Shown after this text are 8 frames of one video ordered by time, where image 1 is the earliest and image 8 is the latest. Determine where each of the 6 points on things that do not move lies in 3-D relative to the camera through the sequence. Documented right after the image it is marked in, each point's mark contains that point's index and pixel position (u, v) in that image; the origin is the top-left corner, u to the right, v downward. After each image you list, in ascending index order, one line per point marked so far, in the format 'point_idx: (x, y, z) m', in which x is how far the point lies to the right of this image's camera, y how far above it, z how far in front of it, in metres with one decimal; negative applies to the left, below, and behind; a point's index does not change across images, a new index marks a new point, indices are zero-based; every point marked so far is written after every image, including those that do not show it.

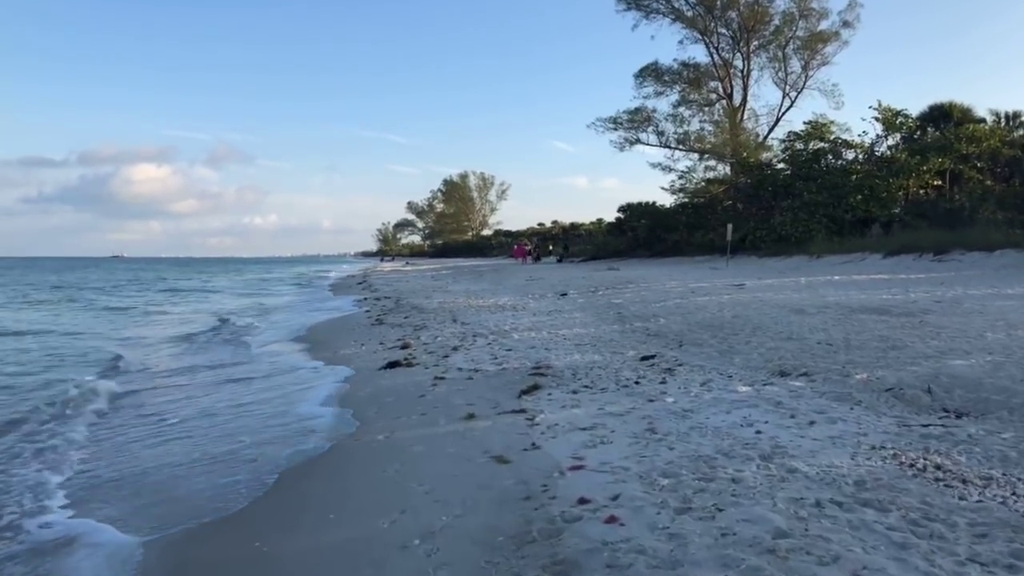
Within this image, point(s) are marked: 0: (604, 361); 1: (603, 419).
0: (+1.0, -0.8, +8.8) m
1: (+0.7, -1.1, +6.3) m
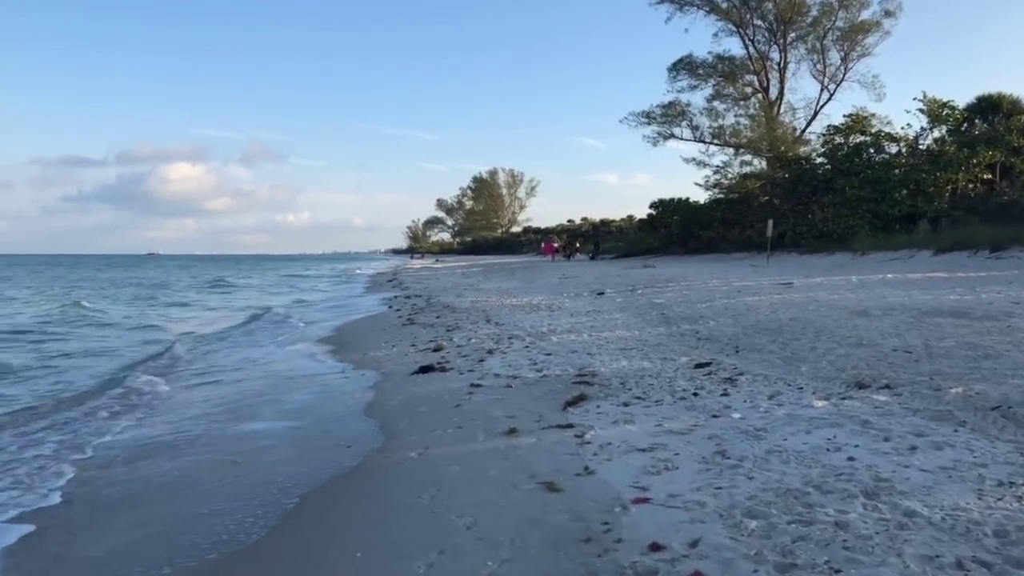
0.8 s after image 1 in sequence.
0: (+1.5, -0.8, +8.1) m
1: (+1.1, -1.1, +5.6) m
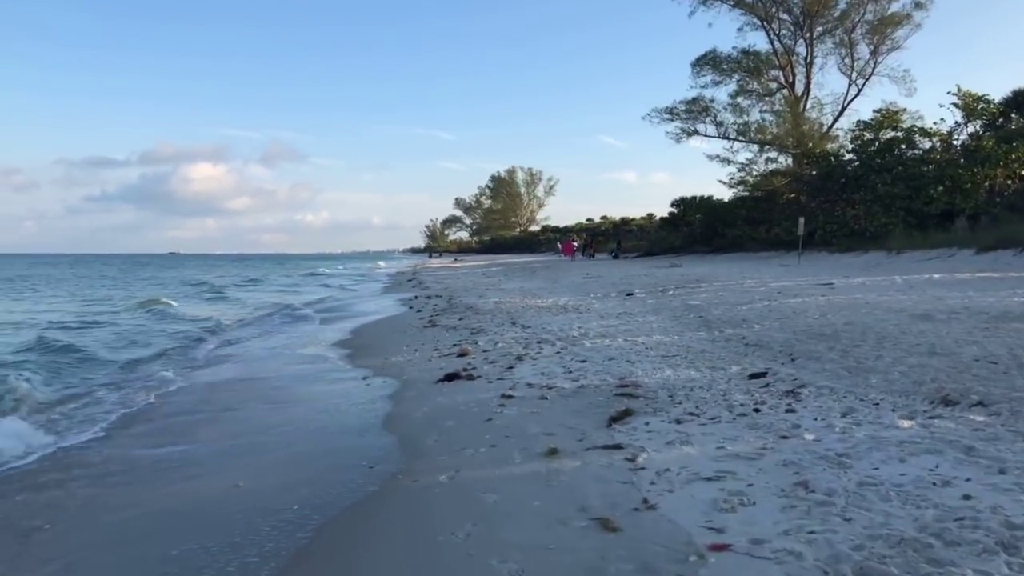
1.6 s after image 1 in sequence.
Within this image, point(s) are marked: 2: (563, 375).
0: (+1.8, -0.9, +7.4) m
1: (+1.4, -1.1, +4.9) m
2: (+0.5, -0.9, +8.4) m
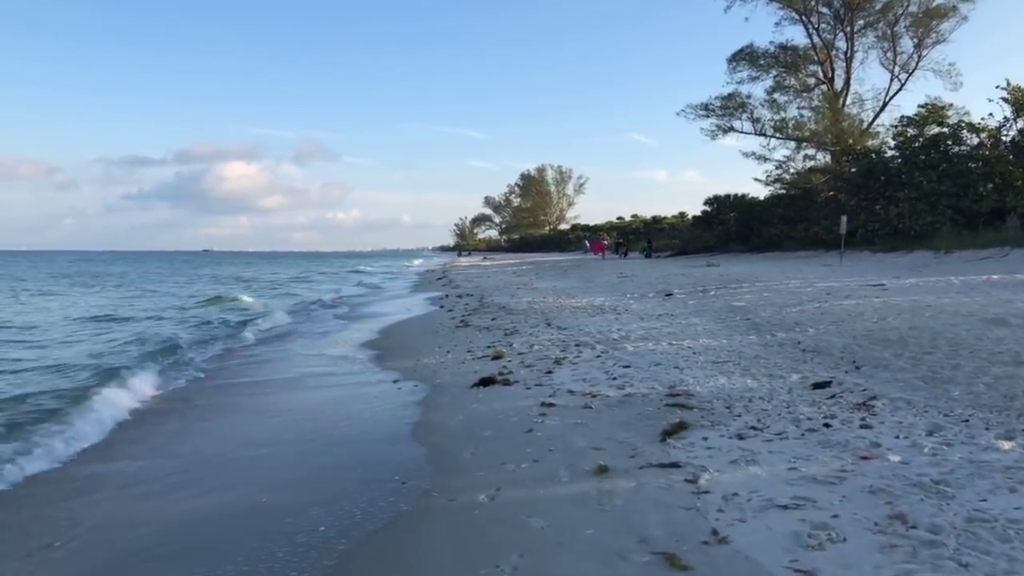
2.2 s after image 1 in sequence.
0: (+2.2, -0.9, +6.8) m
1: (+1.6, -1.1, +4.4) m
2: (+0.9, -0.9, +7.9) m
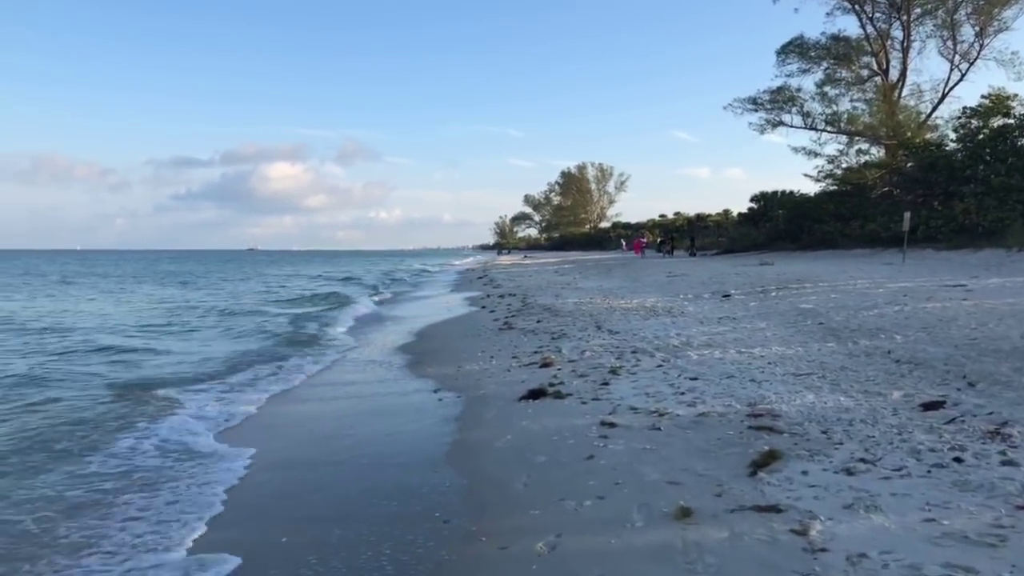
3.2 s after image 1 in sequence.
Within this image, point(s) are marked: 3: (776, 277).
0: (+2.6, -0.9, +5.8) m
1: (+1.9, -1.1, +3.4) m
2: (+1.4, -1.0, +7.0) m
3: (+6.7, +0.3, +19.8) m
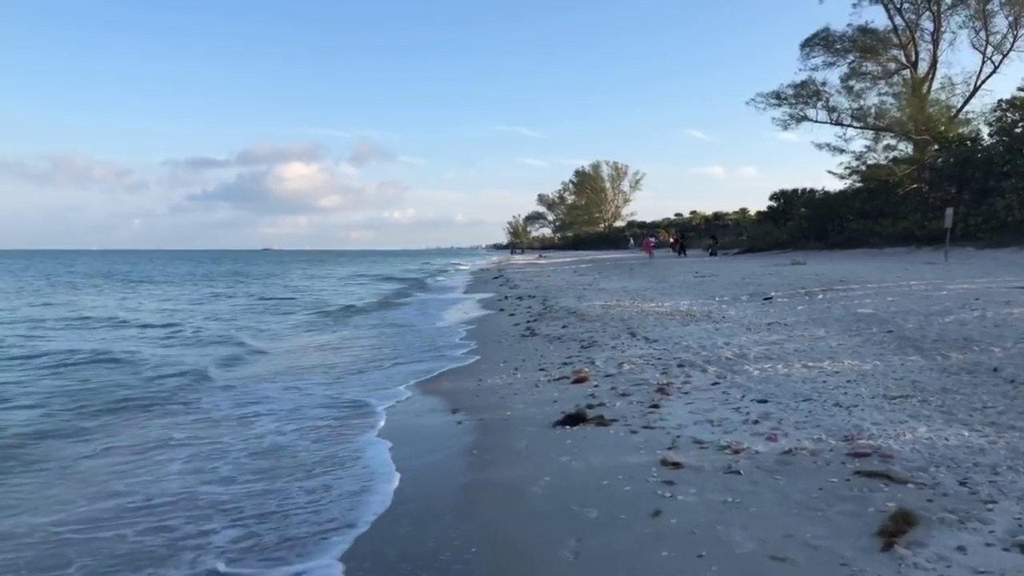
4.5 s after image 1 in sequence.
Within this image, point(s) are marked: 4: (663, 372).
0: (+2.8, -0.9, +4.6) m
1: (+2.1, -1.2, +2.2) m
2: (+1.7, -1.0, +5.7) m
3: (+7.1, +0.3, +18.5) m
4: (+1.6, -0.9, +8.1) m
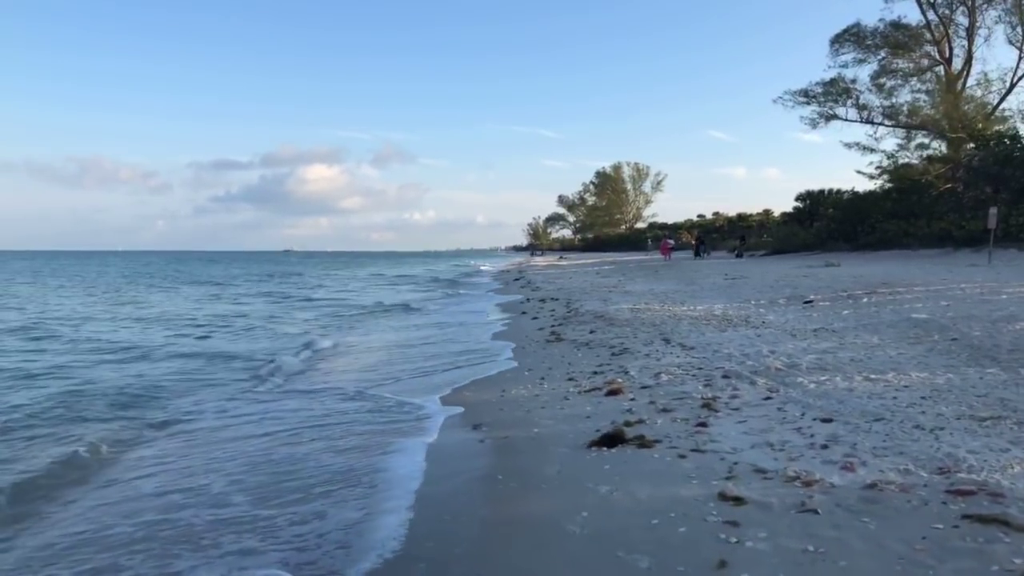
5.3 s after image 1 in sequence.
0: (+3.0, -1.0, +3.8) m
1: (+2.3, -1.2, +1.4) m
2: (+1.9, -1.0, +4.9) m
3: (+7.7, +0.2, +17.6) m
4: (+1.8, -0.9, +7.3) m
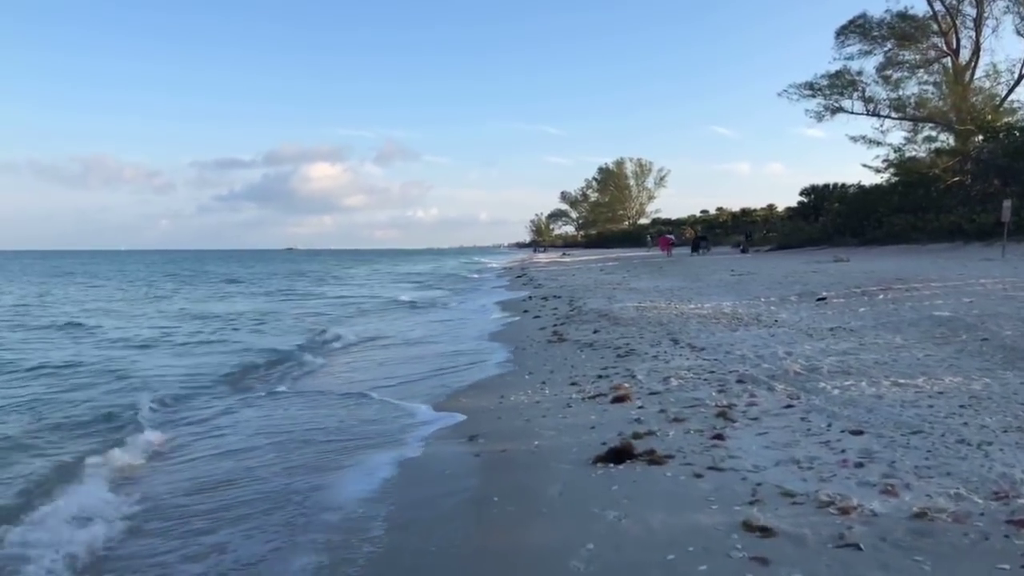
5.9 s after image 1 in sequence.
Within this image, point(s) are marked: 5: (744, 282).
0: (+3.0, -1.0, +3.2) m
1: (+2.2, -1.2, +0.8) m
2: (+1.9, -1.0, +4.4) m
3: (+7.7, +0.3, +17.0) m
4: (+1.8, -0.9, +6.8) m
5: (+5.5, +0.2, +18.4) m
